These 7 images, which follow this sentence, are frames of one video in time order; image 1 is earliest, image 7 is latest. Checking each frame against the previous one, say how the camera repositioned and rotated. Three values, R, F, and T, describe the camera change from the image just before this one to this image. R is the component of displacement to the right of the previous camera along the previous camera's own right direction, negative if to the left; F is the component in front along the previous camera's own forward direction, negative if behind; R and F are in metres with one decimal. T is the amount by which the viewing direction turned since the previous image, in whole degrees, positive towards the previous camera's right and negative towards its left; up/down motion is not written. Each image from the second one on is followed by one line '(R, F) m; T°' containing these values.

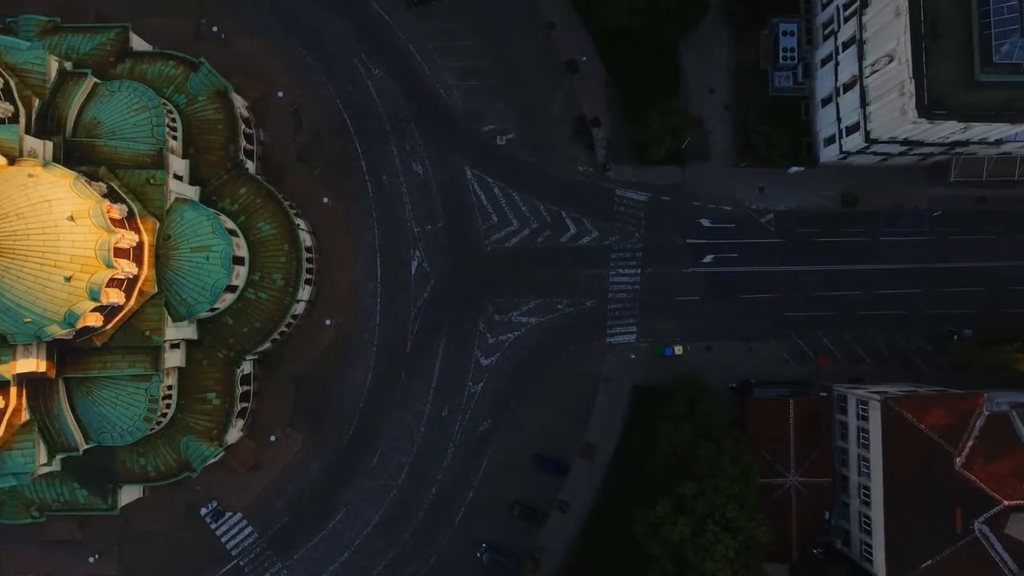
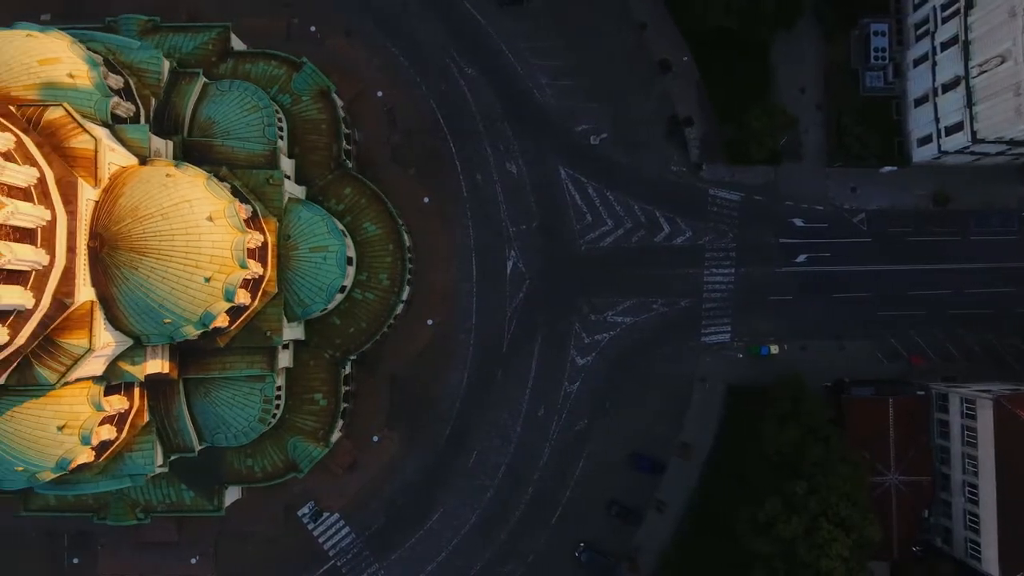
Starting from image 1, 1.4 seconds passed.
(-4.7, 0.0) m; 0°
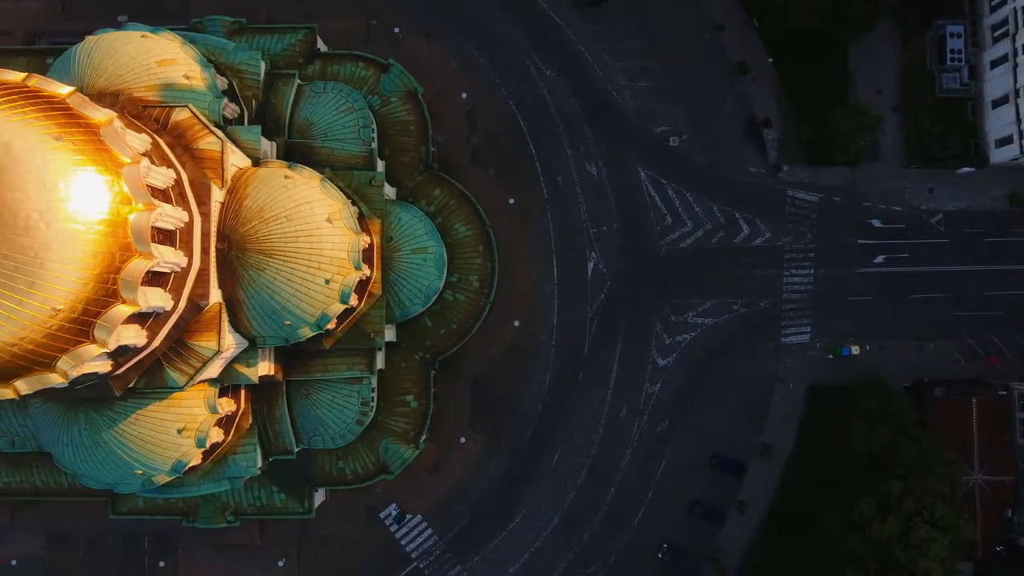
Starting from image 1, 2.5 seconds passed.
(-4.0, 0.0) m; 0°
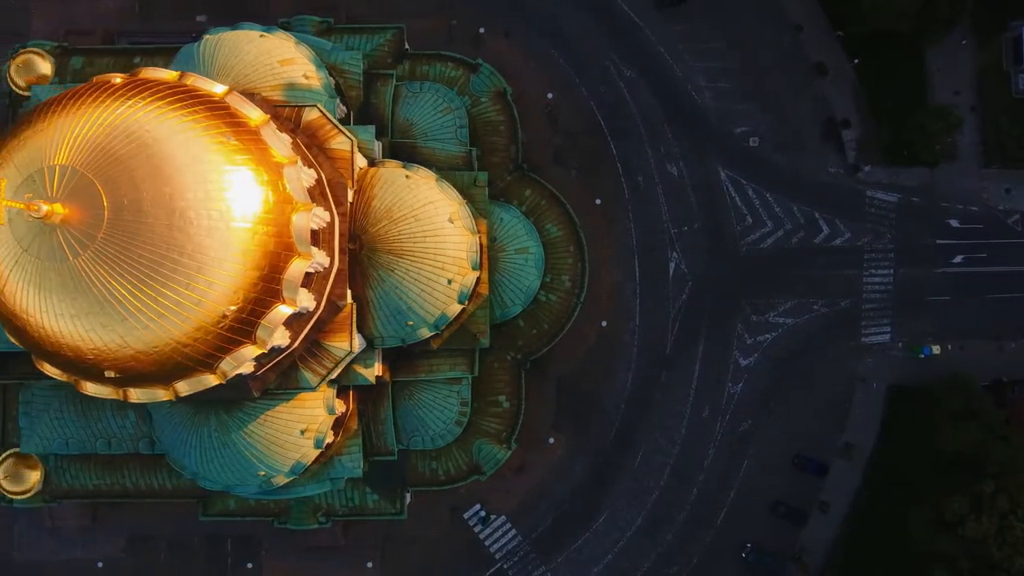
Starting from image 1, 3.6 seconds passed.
(-4.1, 0.0) m; 0°
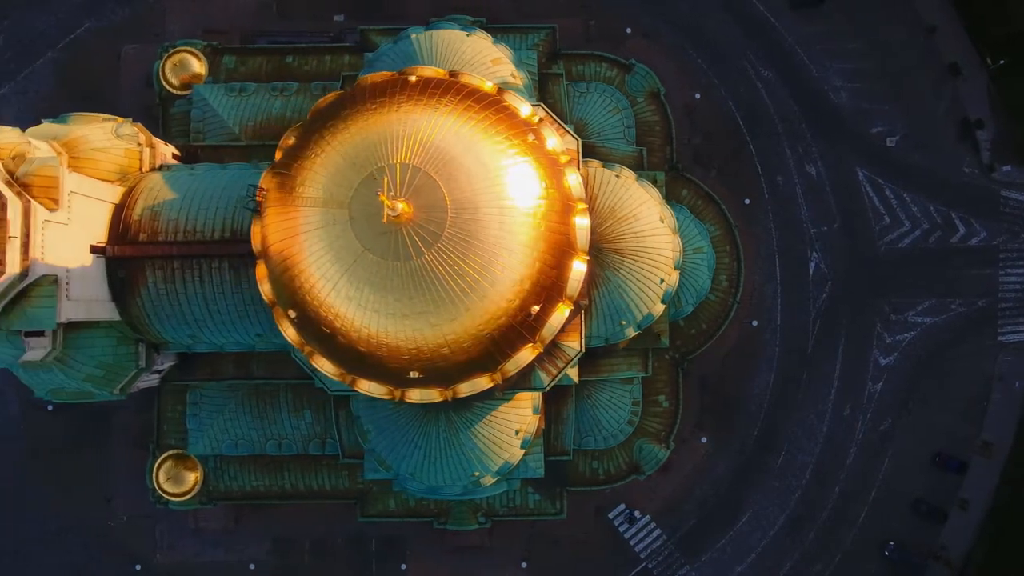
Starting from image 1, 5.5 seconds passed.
(-7.1, +0.1) m; +1°
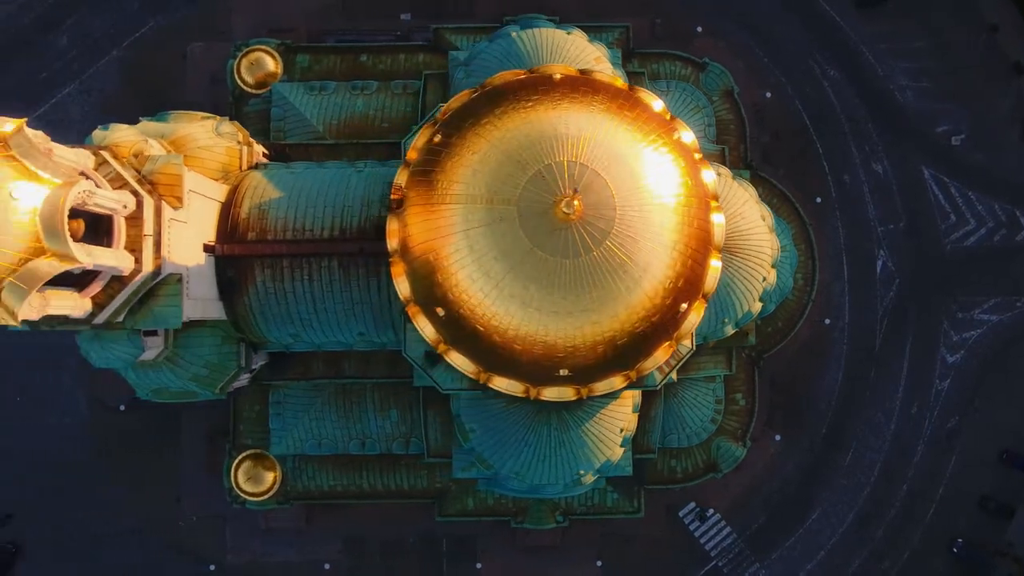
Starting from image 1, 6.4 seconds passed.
(-3.5, 0.0) m; 0°
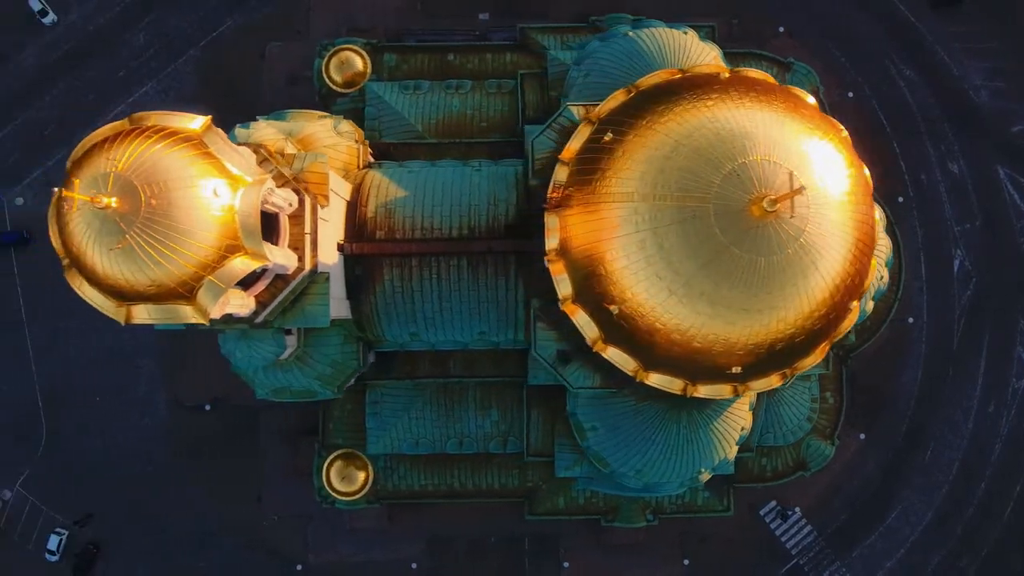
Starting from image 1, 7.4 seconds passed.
(-4.0, 0.0) m; 0°
